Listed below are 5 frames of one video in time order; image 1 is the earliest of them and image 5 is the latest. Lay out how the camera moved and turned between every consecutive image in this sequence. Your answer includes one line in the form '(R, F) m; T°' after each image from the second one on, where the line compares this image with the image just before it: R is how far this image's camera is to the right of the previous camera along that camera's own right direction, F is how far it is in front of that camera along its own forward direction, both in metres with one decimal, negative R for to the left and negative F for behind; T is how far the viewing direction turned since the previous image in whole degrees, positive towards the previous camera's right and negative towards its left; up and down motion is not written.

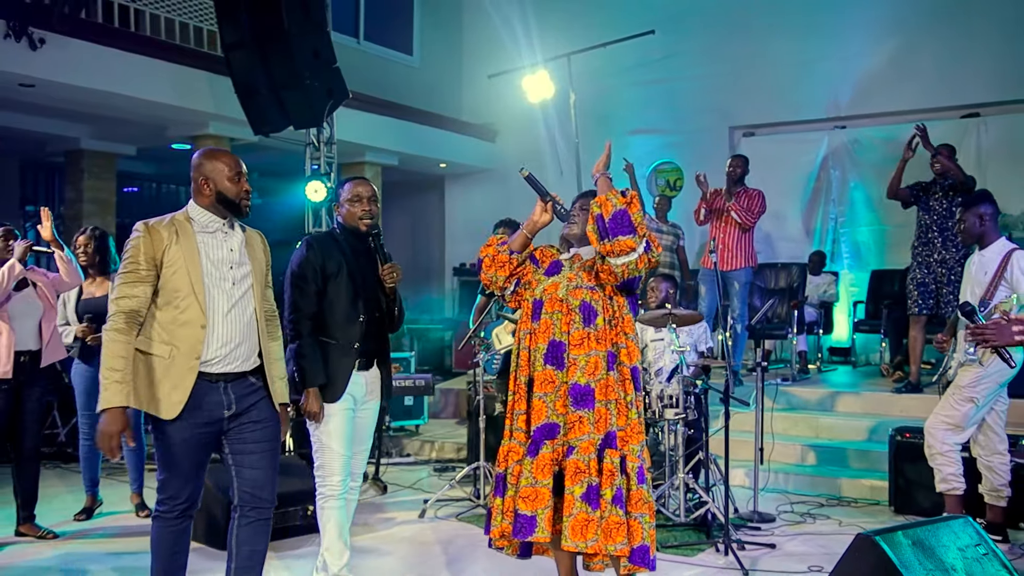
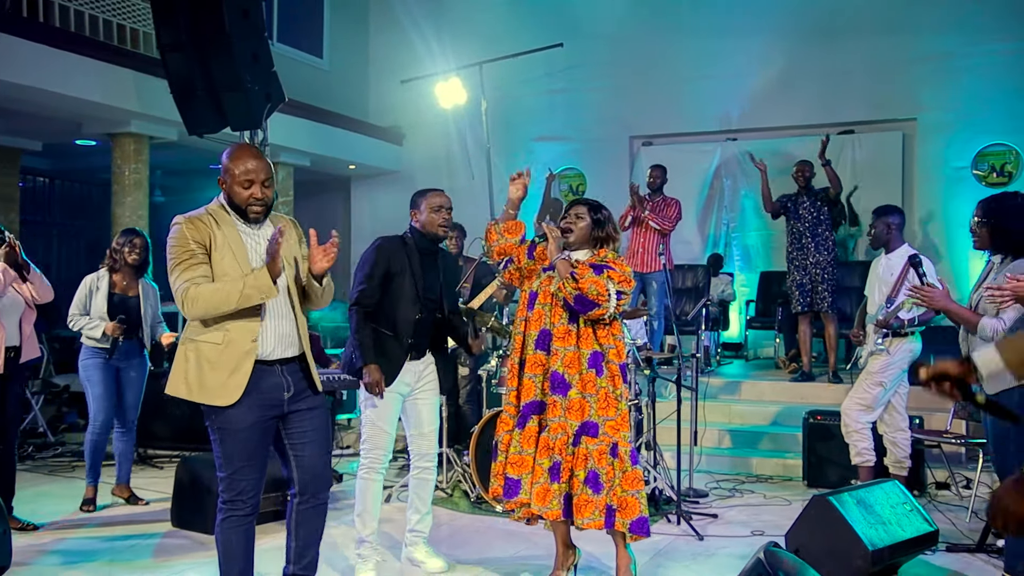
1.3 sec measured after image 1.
(-0.5, -0.3) m; +8°
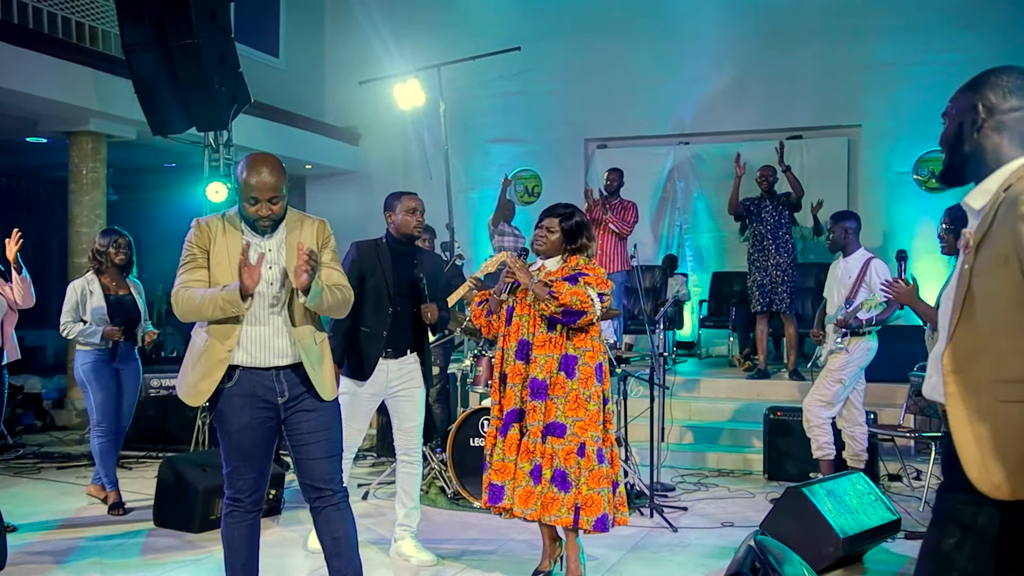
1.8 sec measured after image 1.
(-0.2, -0.1) m; +4°
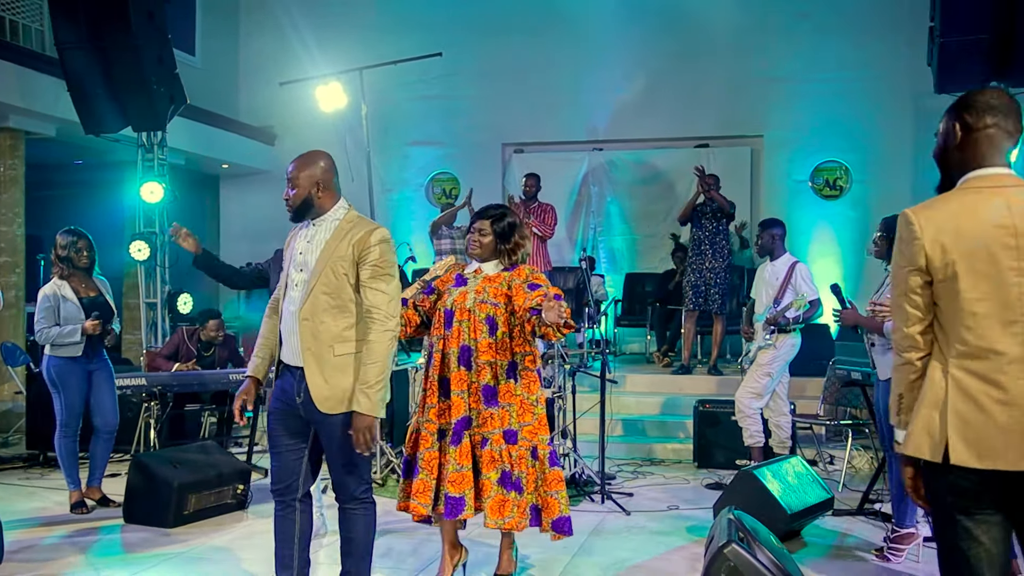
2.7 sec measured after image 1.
(-0.4, -0.2) m; +7°
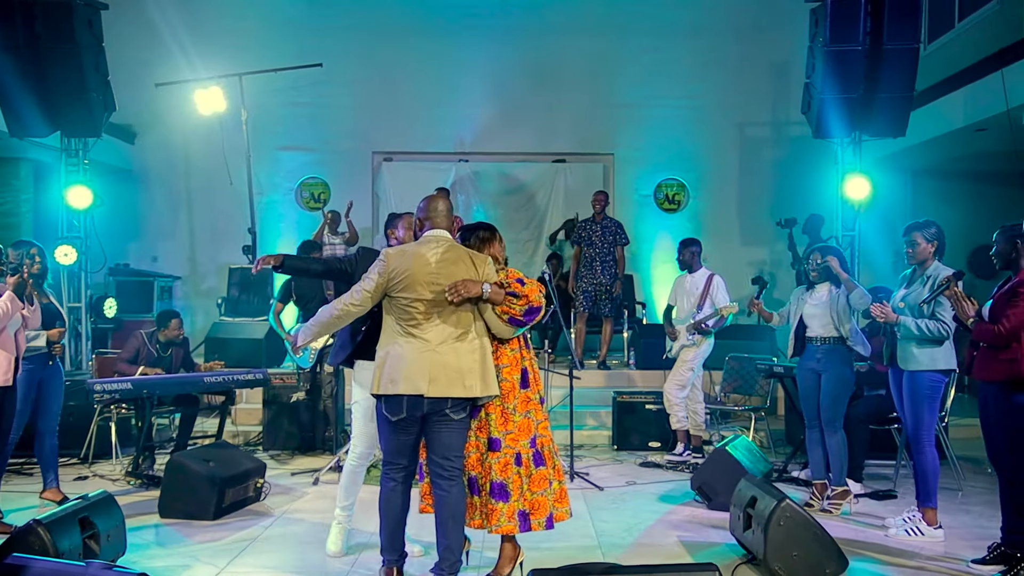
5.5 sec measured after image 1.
(-1.1, -0.5) m; +13°
